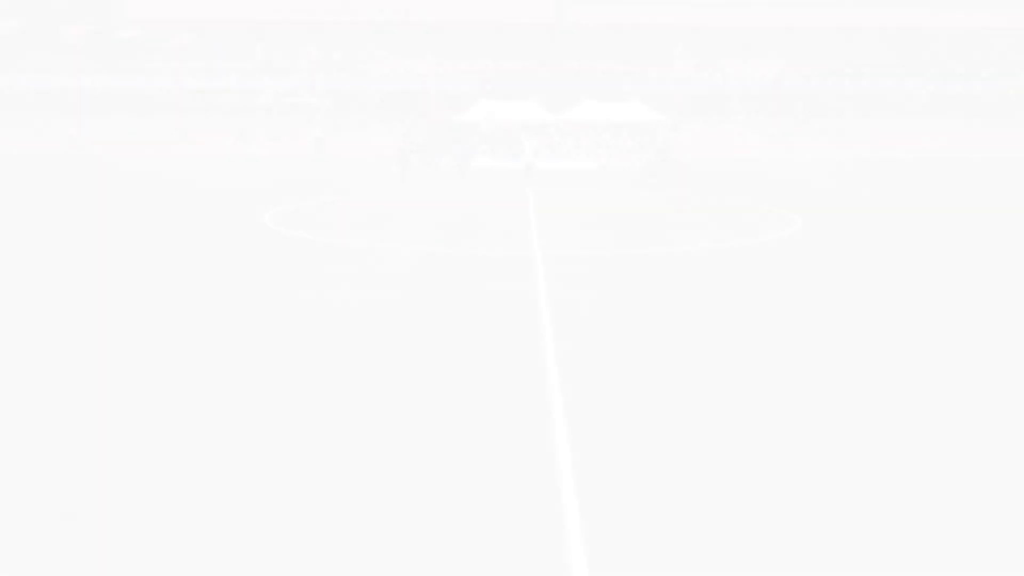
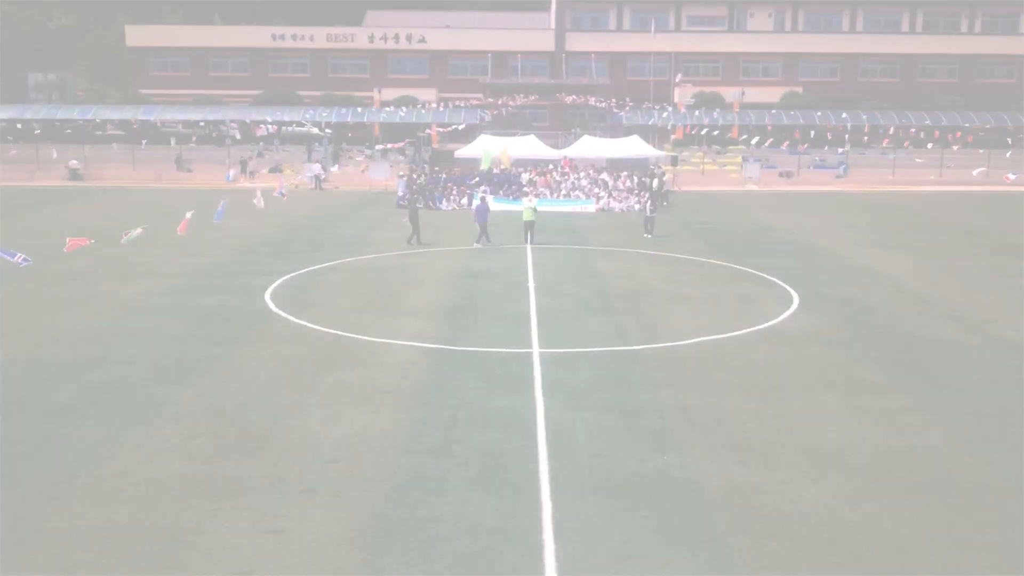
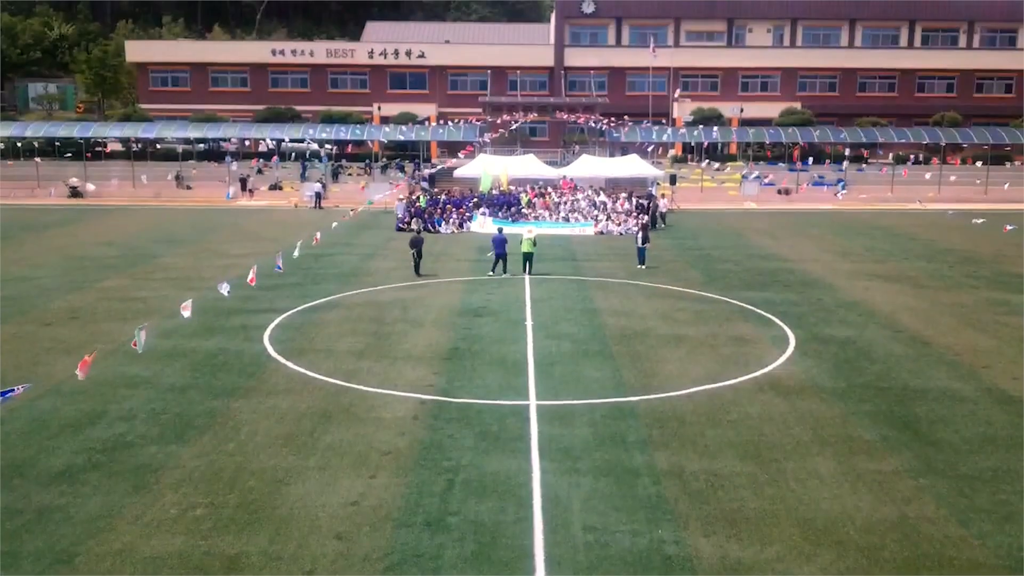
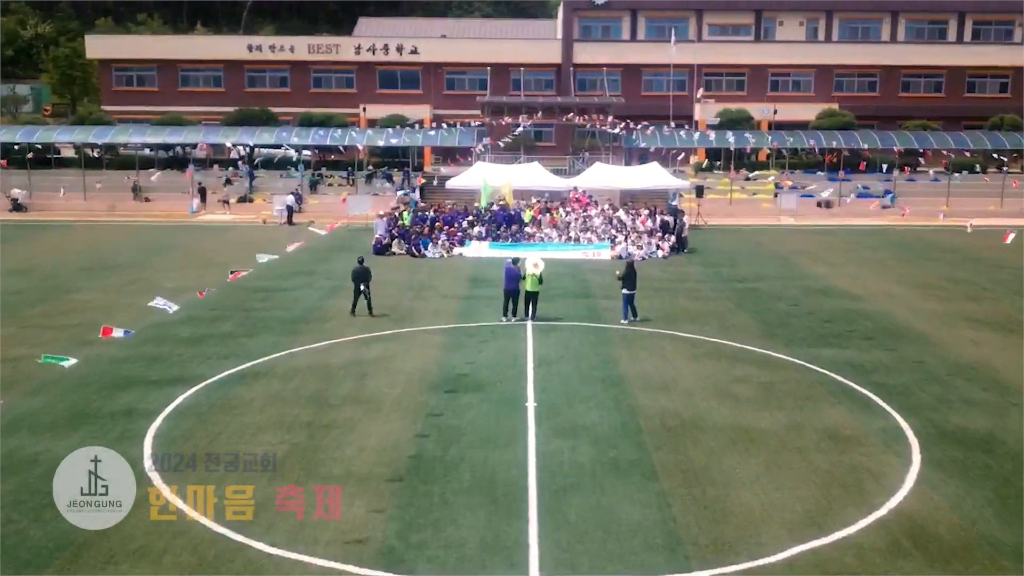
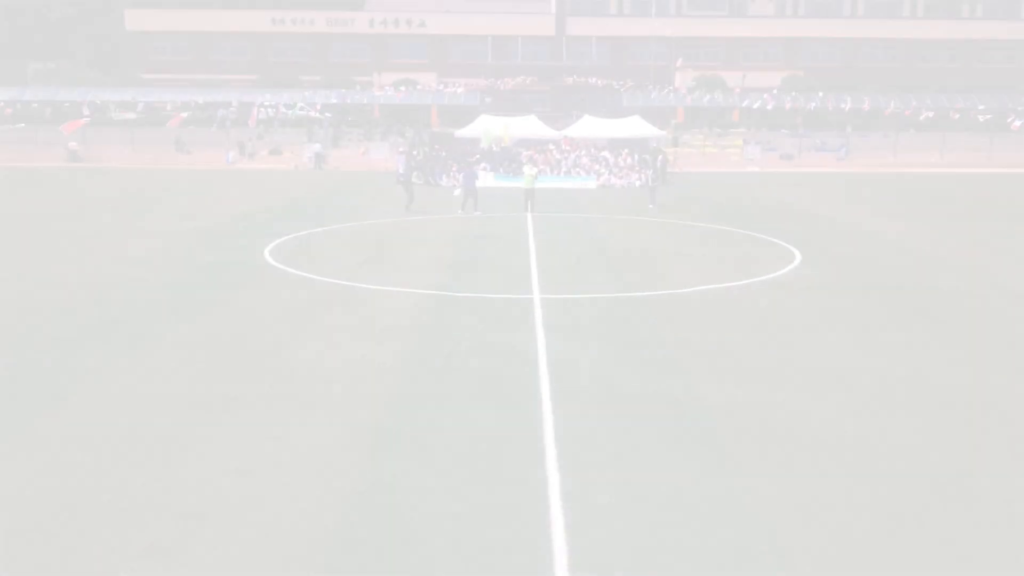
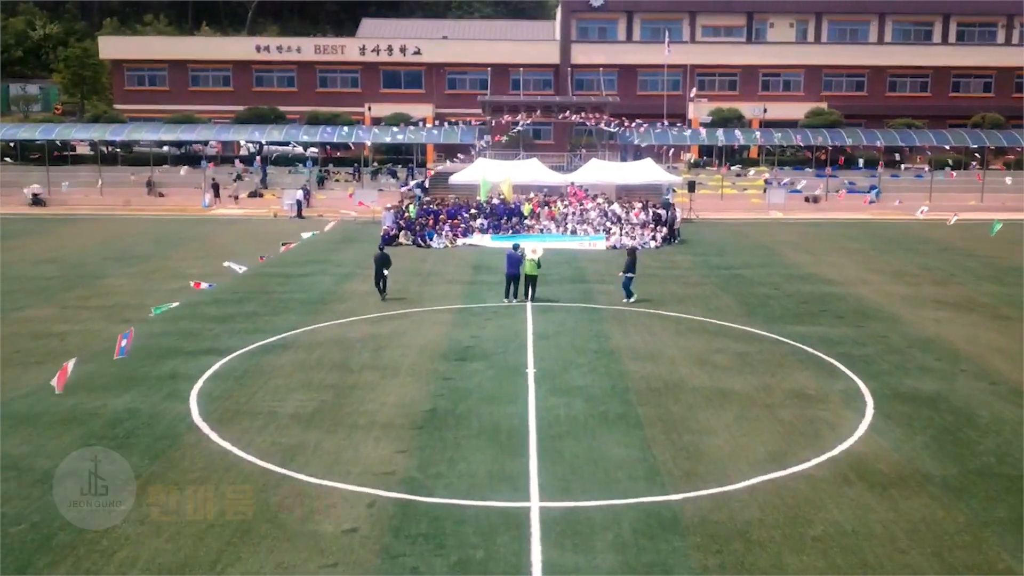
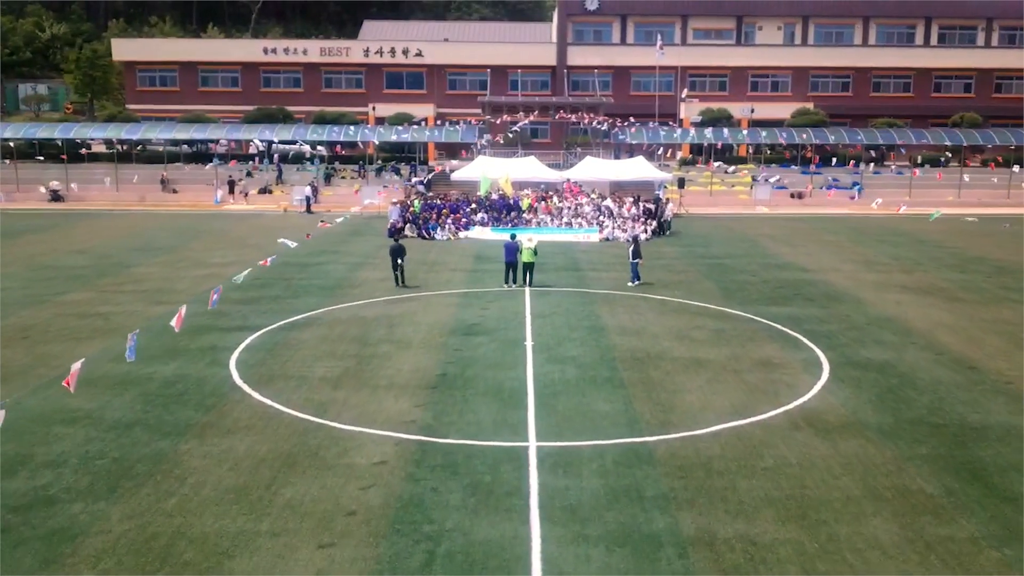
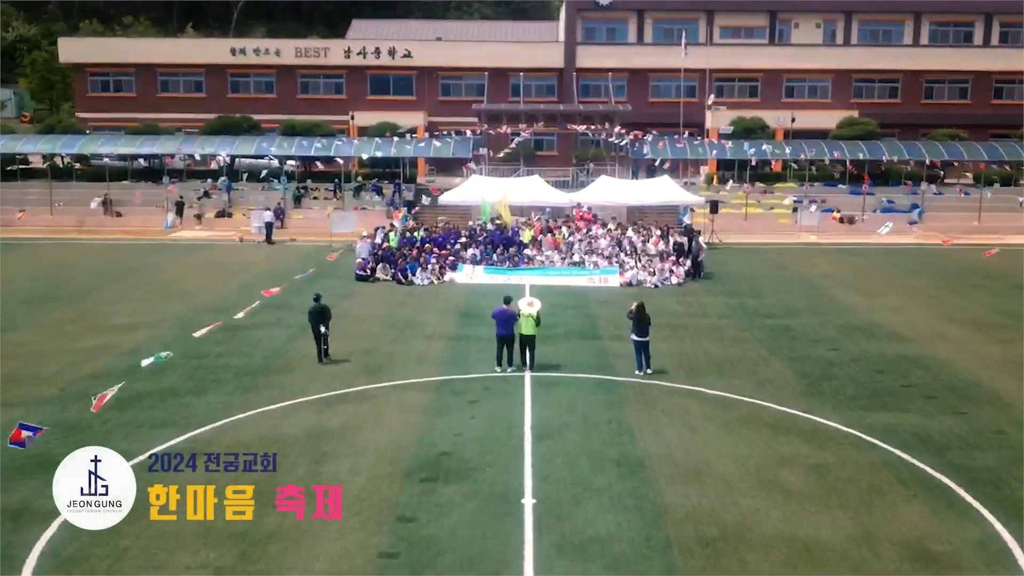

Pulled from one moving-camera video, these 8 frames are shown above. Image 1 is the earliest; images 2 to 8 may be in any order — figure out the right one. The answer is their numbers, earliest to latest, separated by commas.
5, 2, 3, 7, 6, 4, 8
